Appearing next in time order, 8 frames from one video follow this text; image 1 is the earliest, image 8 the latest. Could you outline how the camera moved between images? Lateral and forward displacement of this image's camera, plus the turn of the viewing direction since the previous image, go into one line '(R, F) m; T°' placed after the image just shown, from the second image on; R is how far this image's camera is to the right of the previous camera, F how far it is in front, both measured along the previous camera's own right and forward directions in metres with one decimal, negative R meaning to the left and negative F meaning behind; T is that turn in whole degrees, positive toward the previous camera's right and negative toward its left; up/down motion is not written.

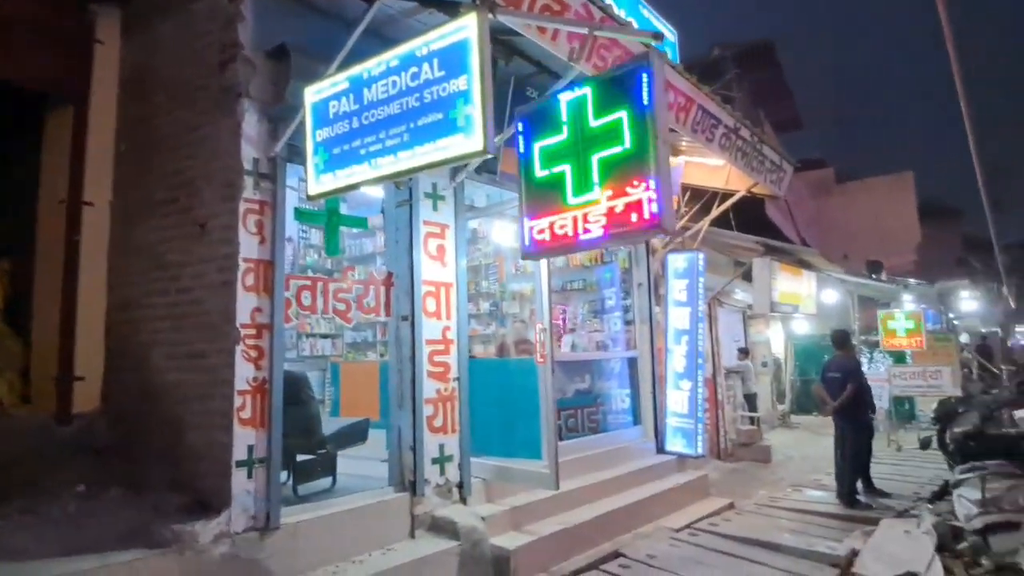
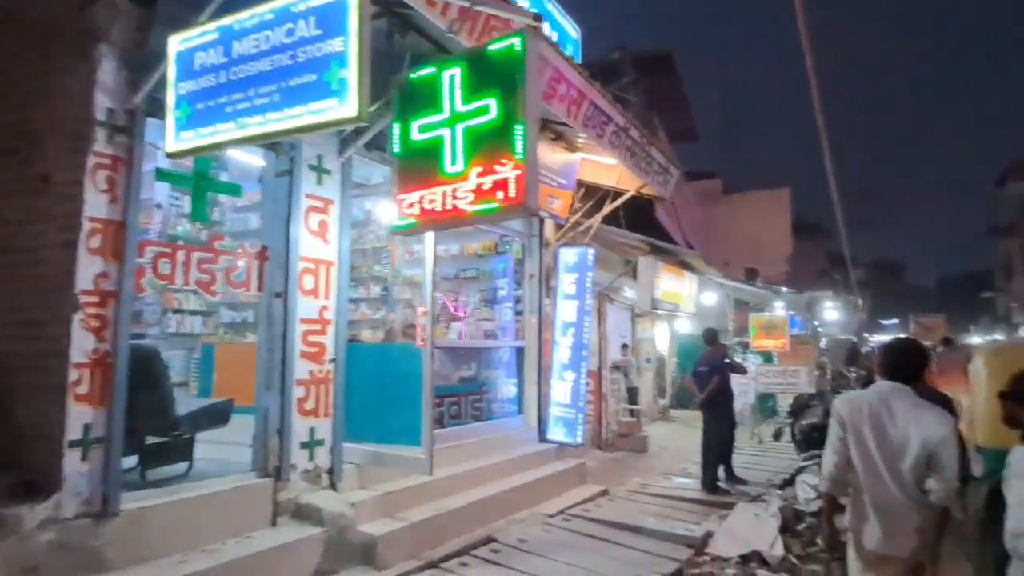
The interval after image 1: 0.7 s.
(+0.1, 0.0) m; +8°
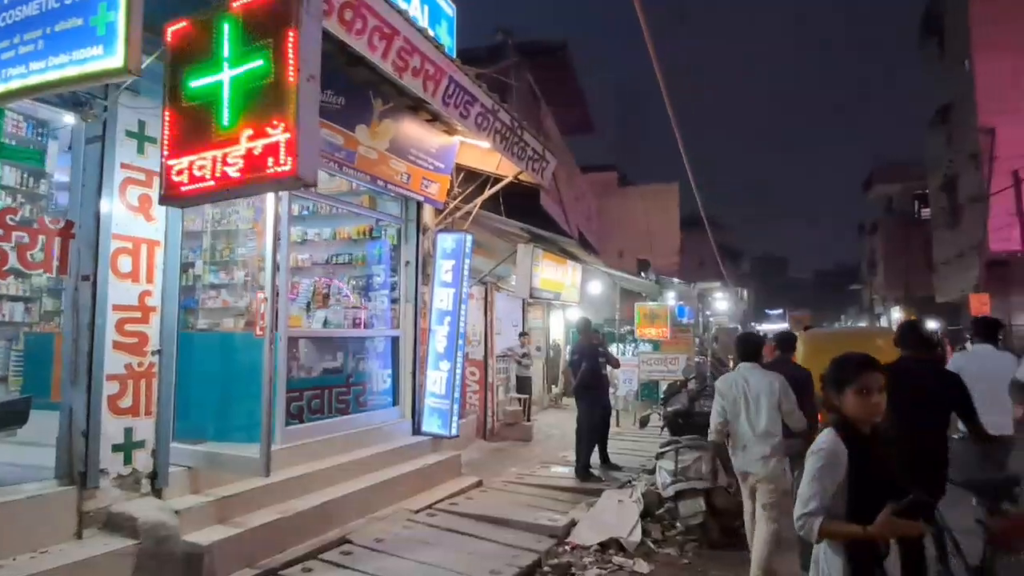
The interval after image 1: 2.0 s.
(+0.3, +0.2) m; +7°
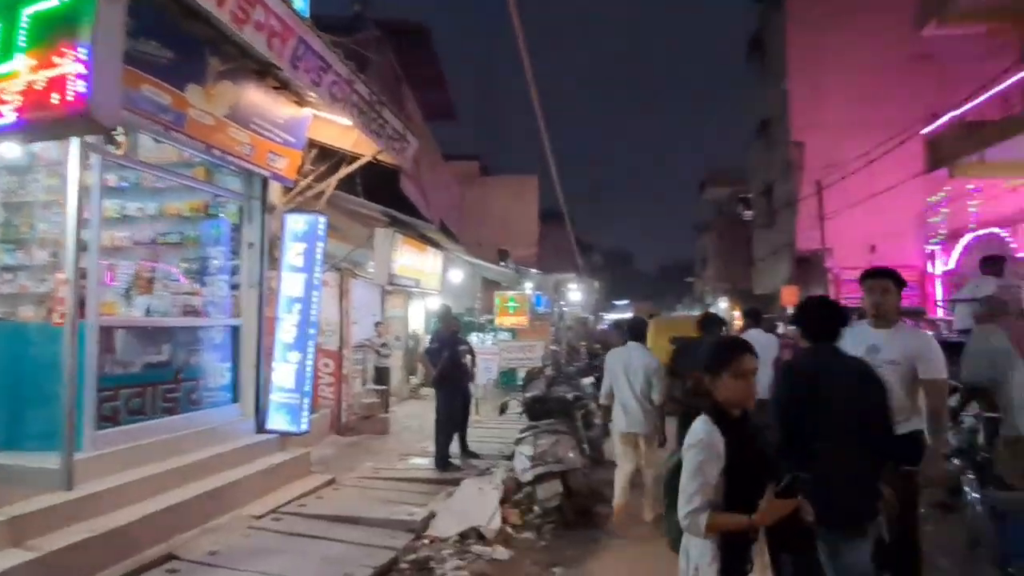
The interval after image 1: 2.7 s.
(0.0, +0.4) m; +11°
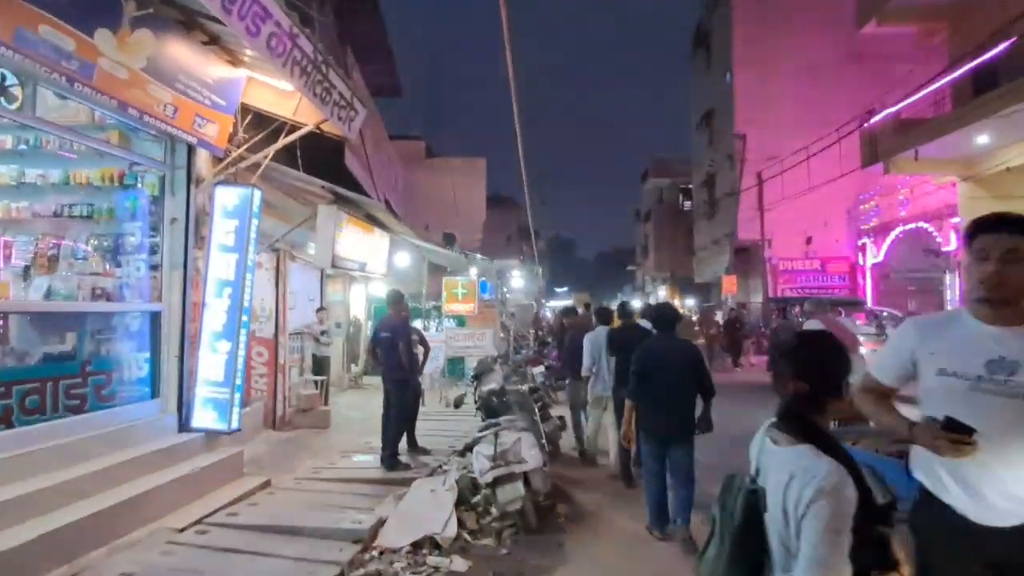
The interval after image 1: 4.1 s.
(-0.2, +0.6) m; +5°
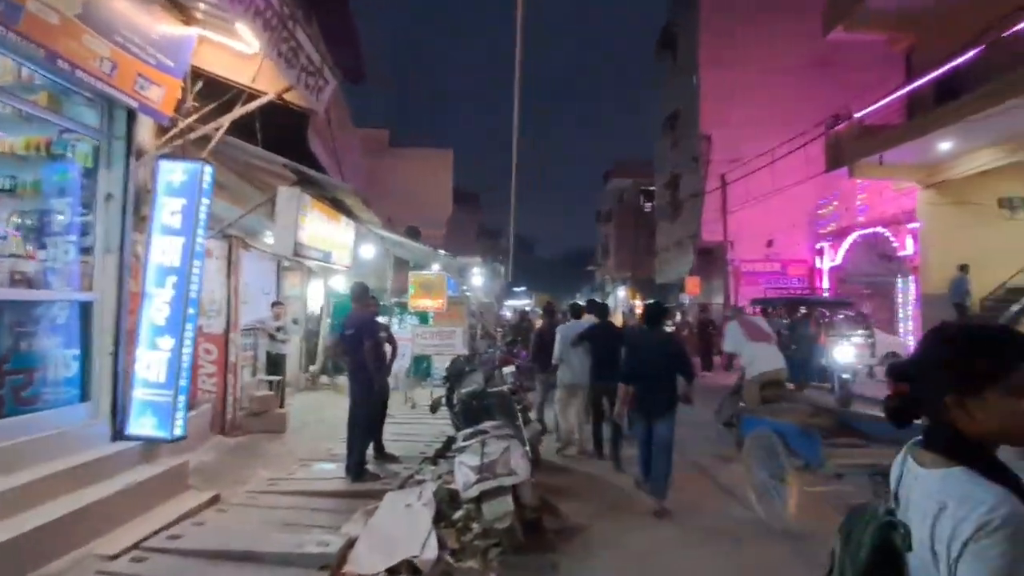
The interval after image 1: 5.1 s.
(-0.3, +0.7) m; +3°
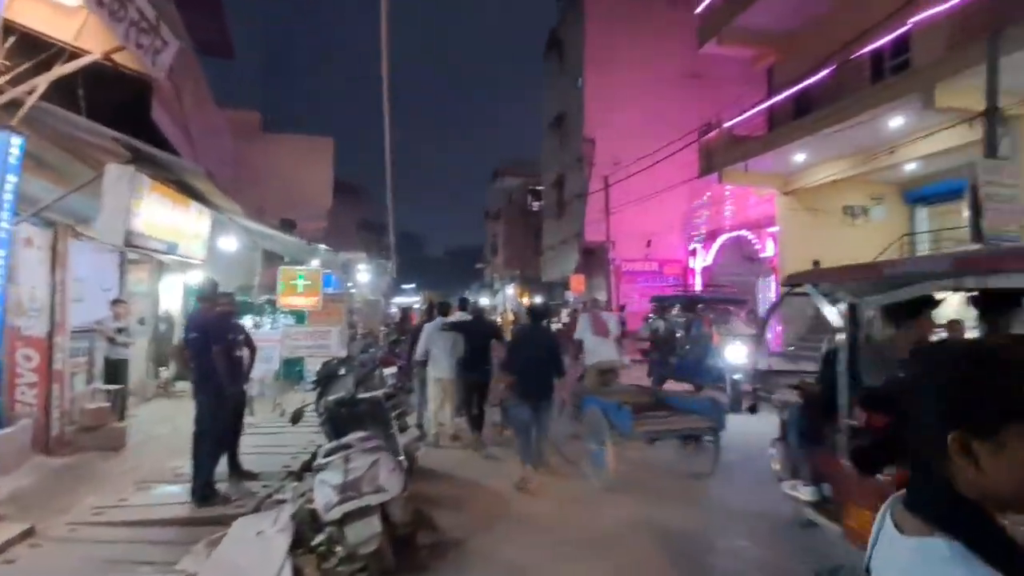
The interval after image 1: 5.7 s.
(+0.1, +0.6) m; +8°
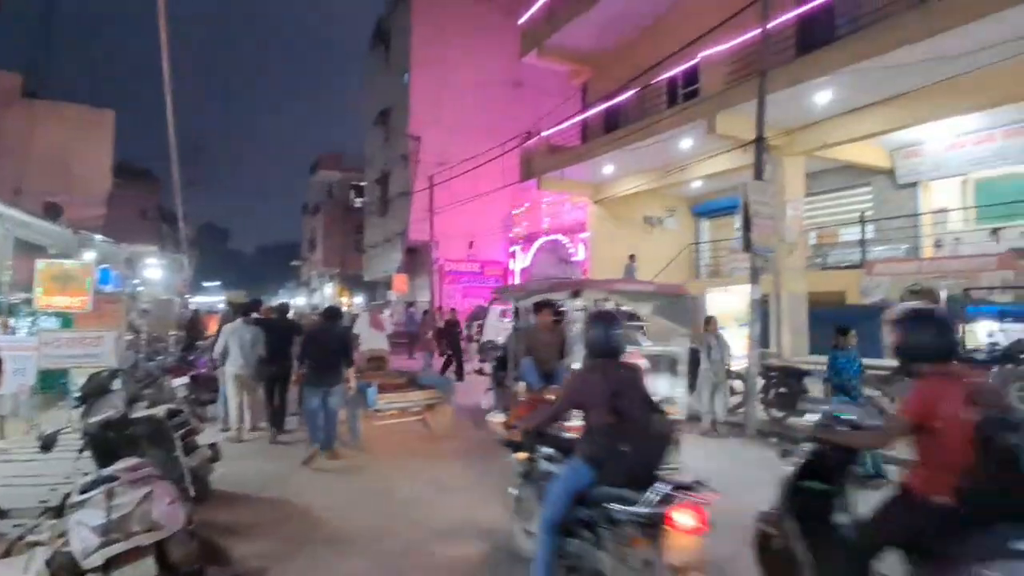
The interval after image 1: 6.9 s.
(+0.1, +0.5) m; +13°
